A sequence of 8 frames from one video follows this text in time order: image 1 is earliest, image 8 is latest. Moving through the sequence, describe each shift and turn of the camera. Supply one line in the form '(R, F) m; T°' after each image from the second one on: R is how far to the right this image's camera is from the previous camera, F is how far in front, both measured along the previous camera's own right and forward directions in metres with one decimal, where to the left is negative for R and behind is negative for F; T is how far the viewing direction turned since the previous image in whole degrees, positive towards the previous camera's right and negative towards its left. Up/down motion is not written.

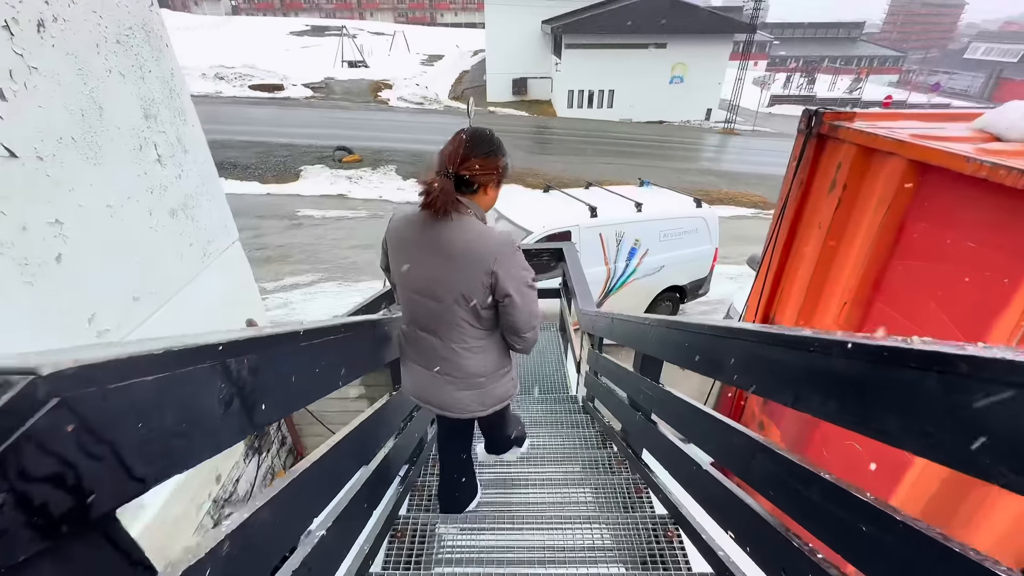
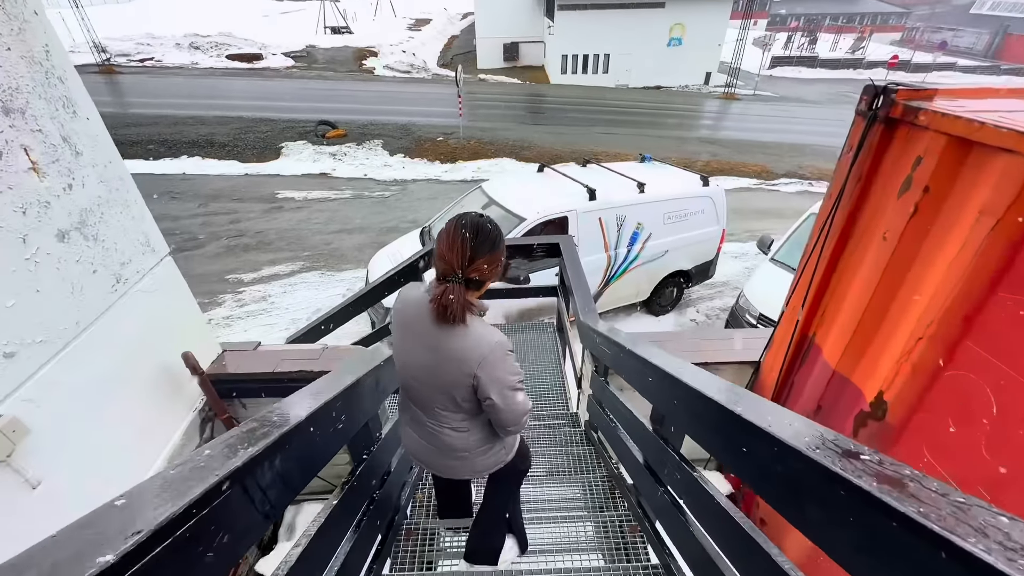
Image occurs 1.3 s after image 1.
(0.0, +0.5) m; 0°
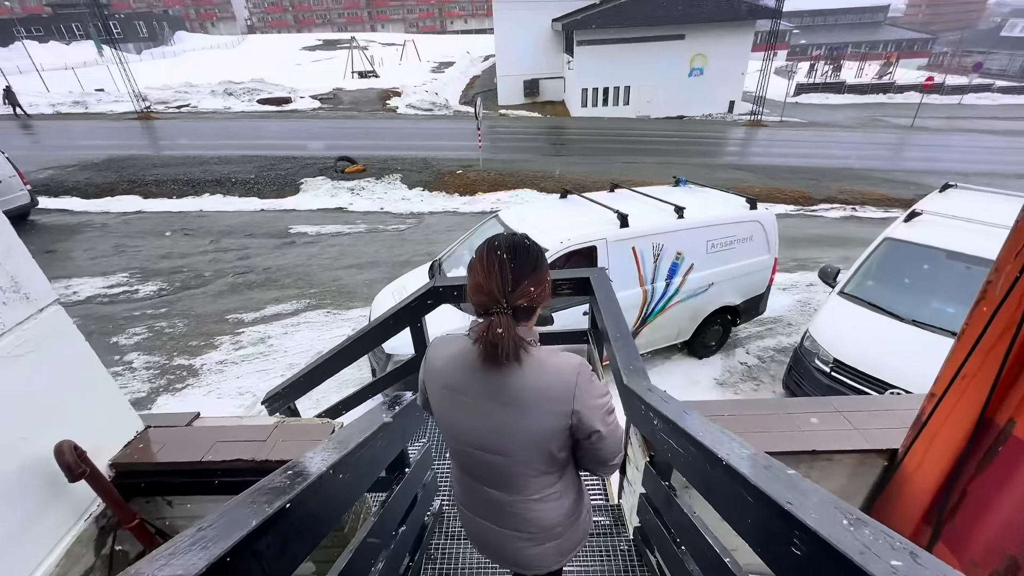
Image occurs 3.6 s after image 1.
(0.0, +0.8) m; -3°
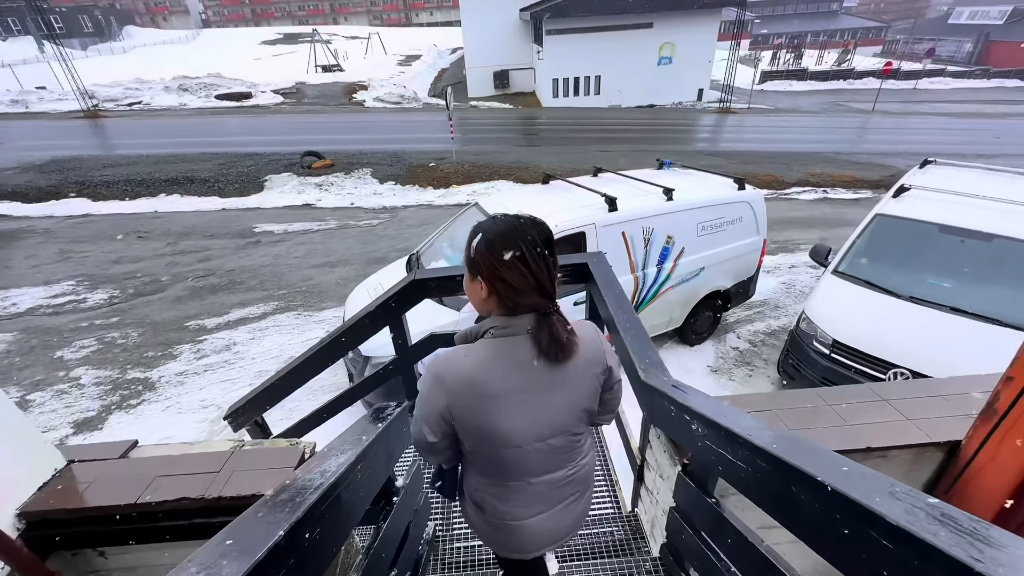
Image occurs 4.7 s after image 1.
(-0.1, +0.3) m; +3°
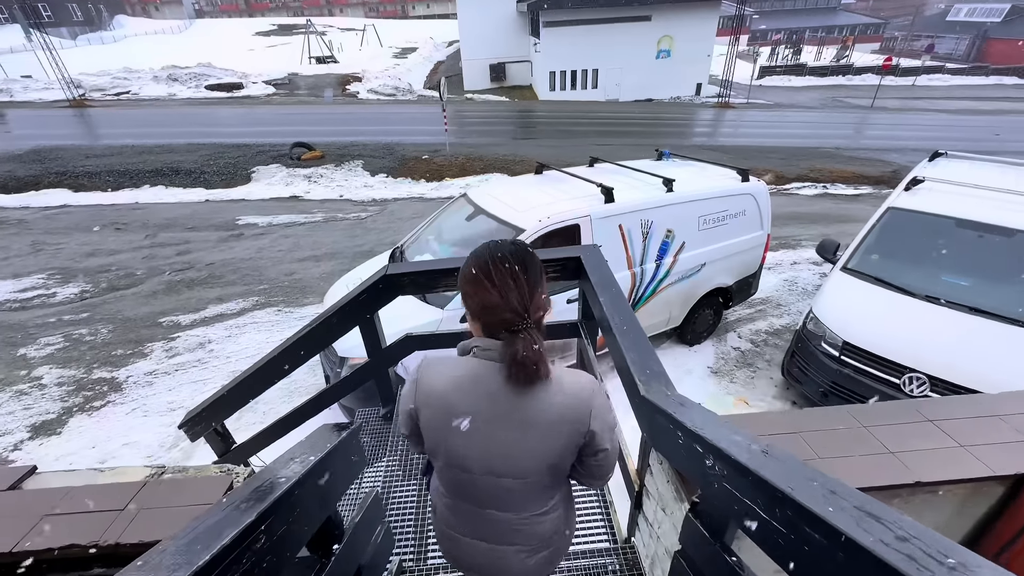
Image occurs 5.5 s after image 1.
(+0.1, +0.3) m; 0°
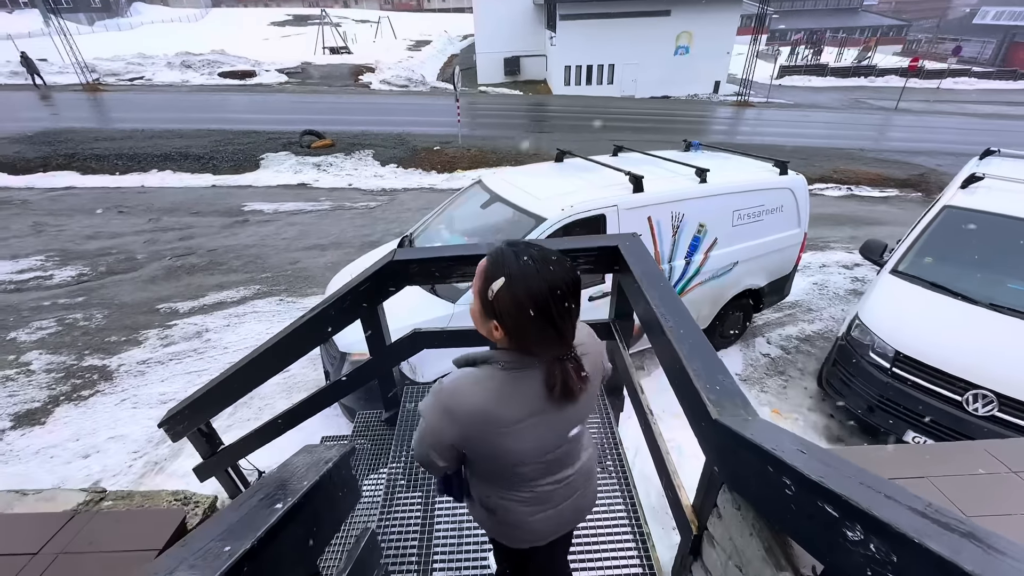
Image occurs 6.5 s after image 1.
(-0.1, +0.4) m; -1°
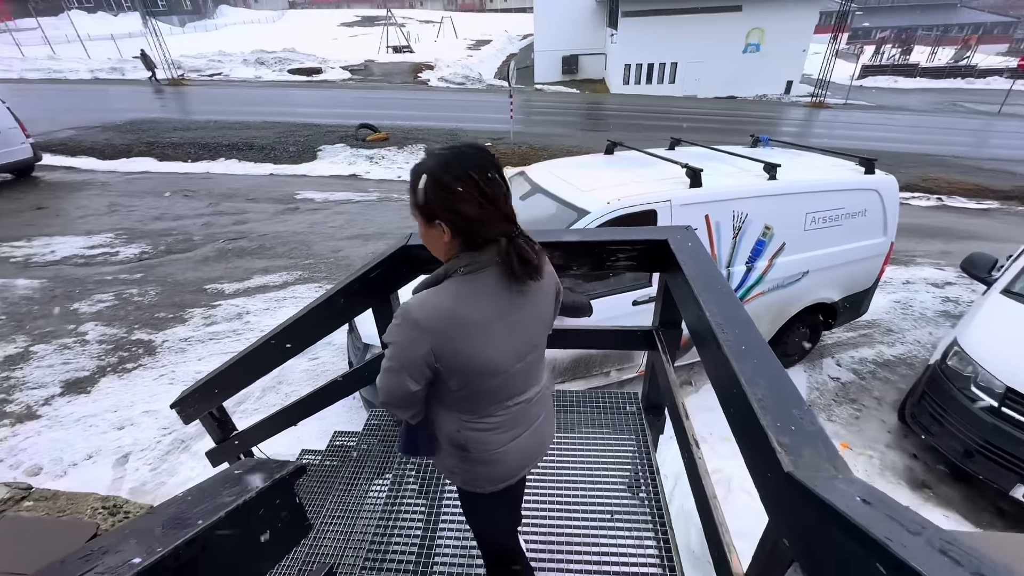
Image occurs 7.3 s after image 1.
(+0.1, +0.3) m; -6°
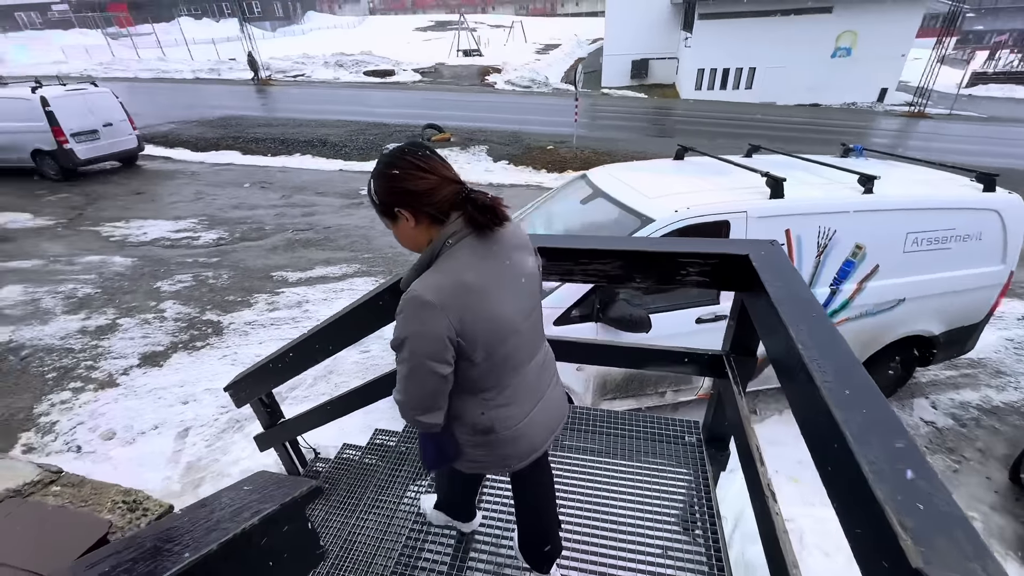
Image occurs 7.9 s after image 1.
(0.0, +0.1) m; -7°
